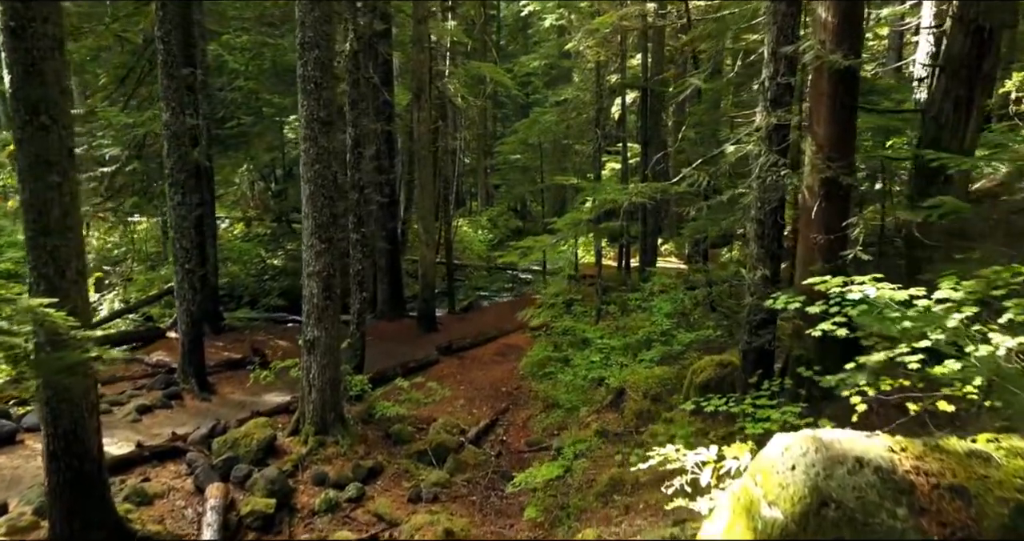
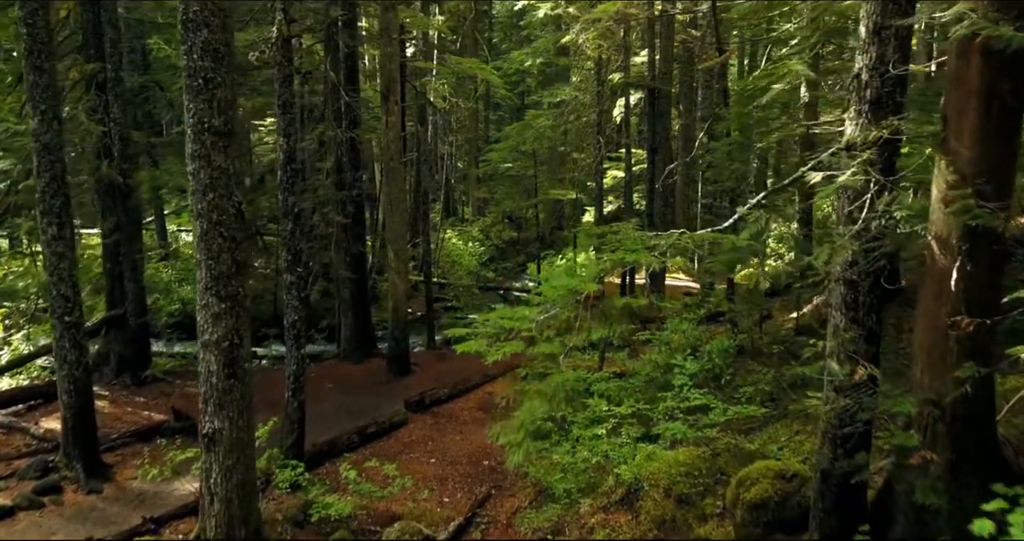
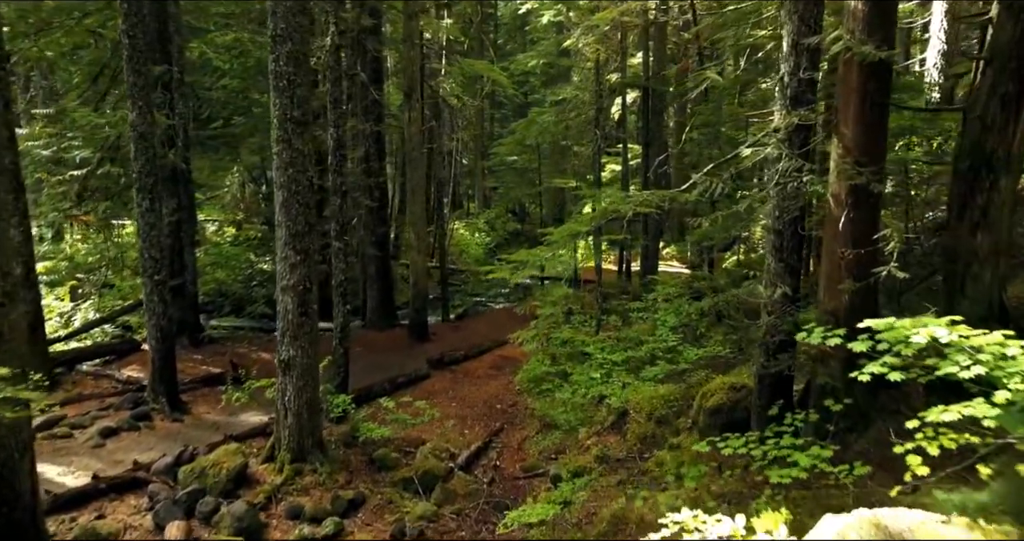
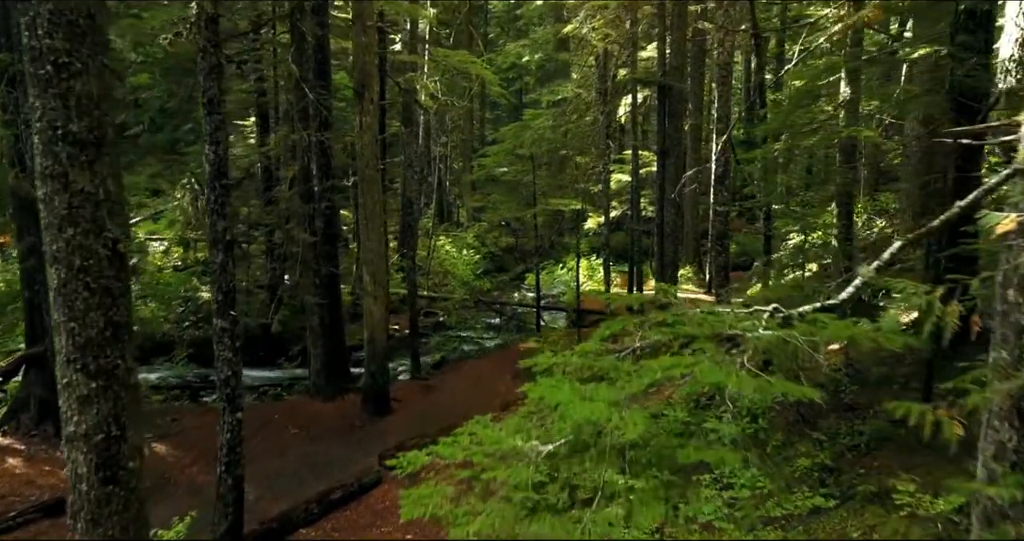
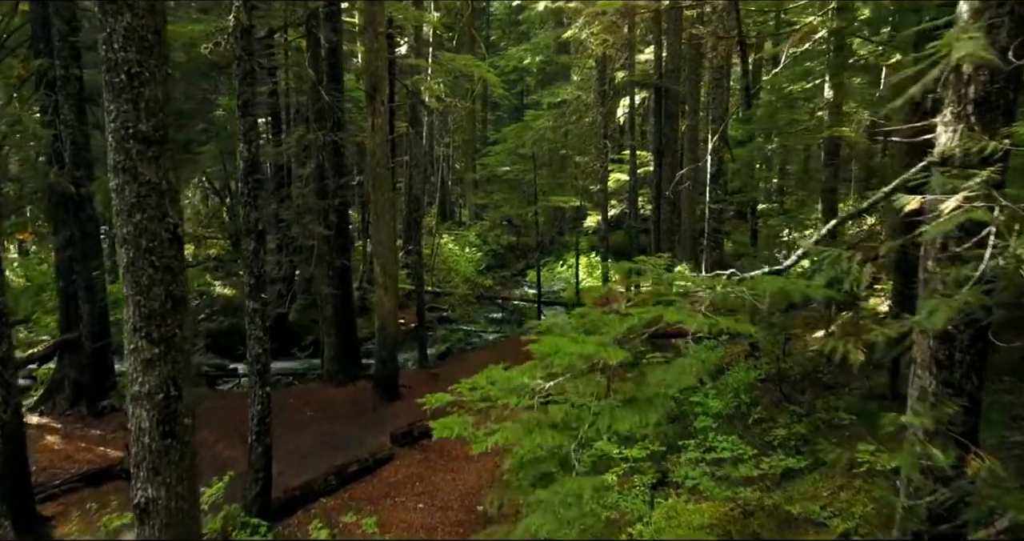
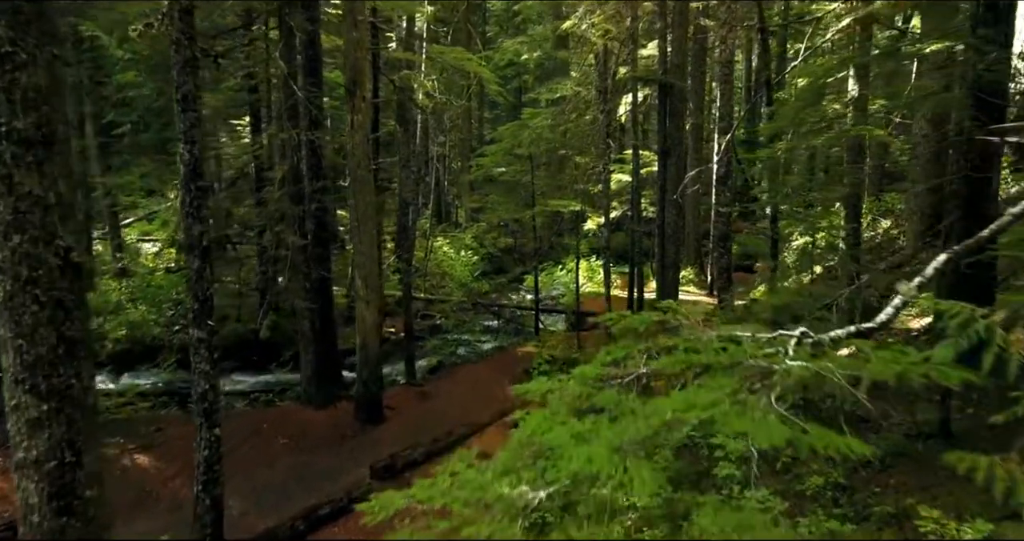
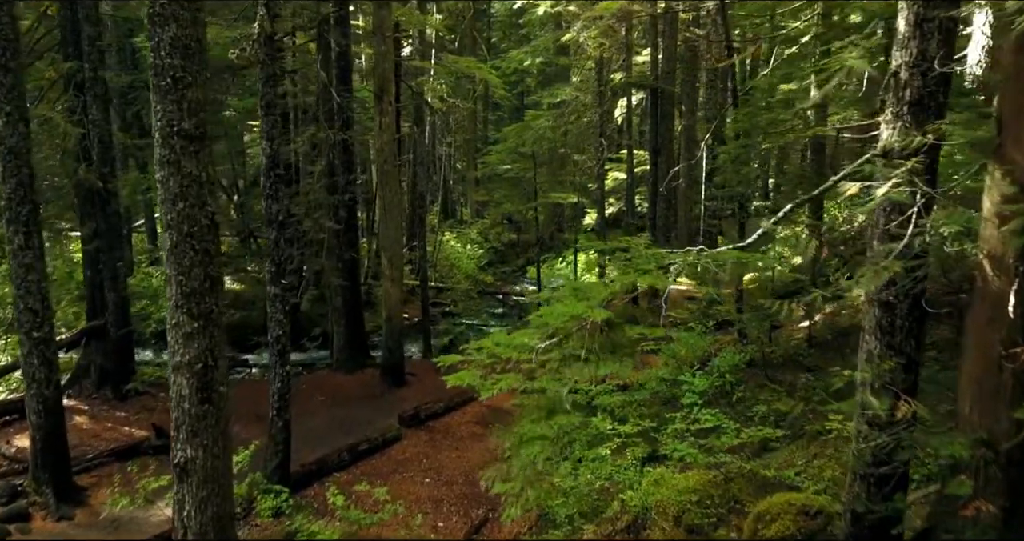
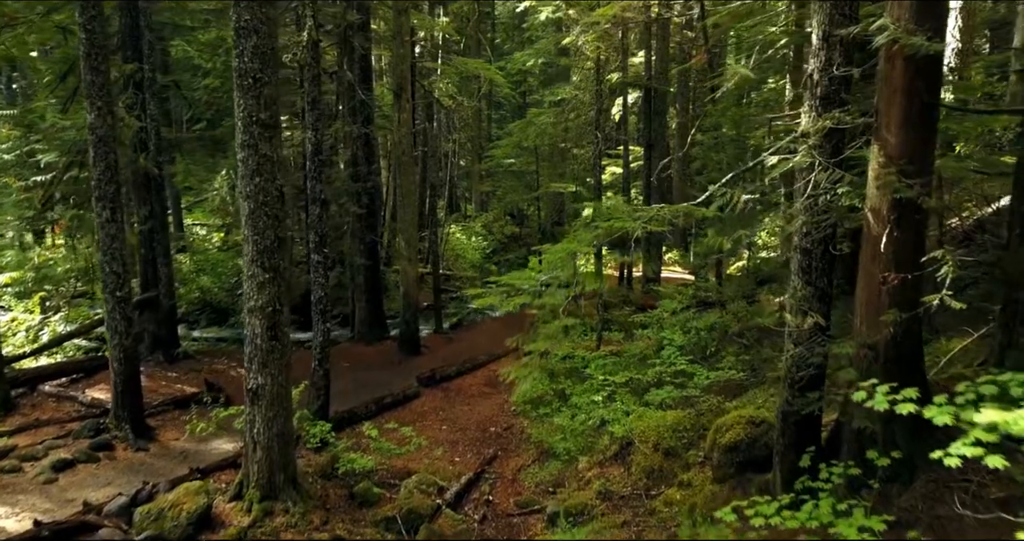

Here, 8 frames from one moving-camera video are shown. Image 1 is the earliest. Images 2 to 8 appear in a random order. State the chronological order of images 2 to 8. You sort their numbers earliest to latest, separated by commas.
3, 8, 2, 7, 5, 4, 6
